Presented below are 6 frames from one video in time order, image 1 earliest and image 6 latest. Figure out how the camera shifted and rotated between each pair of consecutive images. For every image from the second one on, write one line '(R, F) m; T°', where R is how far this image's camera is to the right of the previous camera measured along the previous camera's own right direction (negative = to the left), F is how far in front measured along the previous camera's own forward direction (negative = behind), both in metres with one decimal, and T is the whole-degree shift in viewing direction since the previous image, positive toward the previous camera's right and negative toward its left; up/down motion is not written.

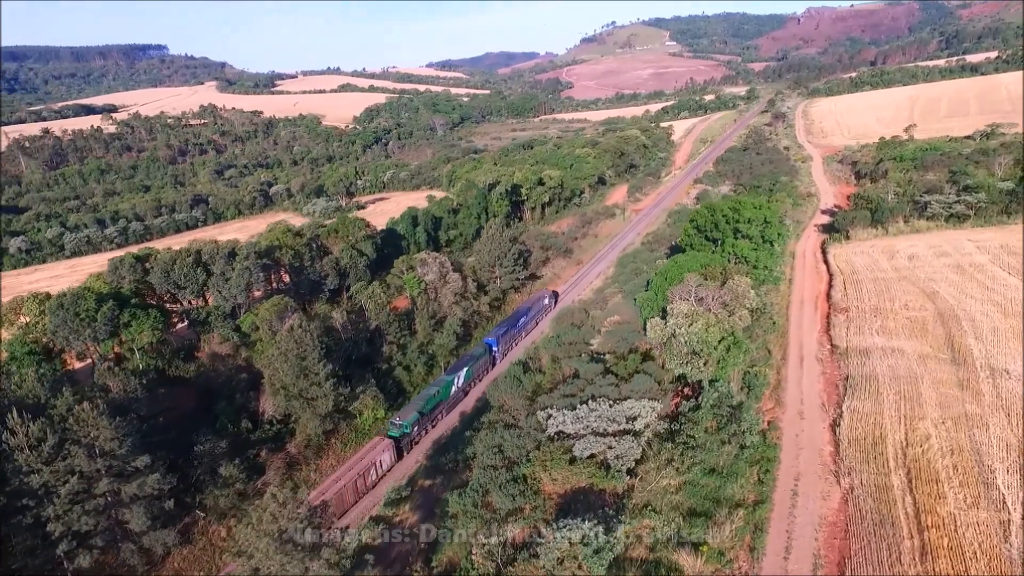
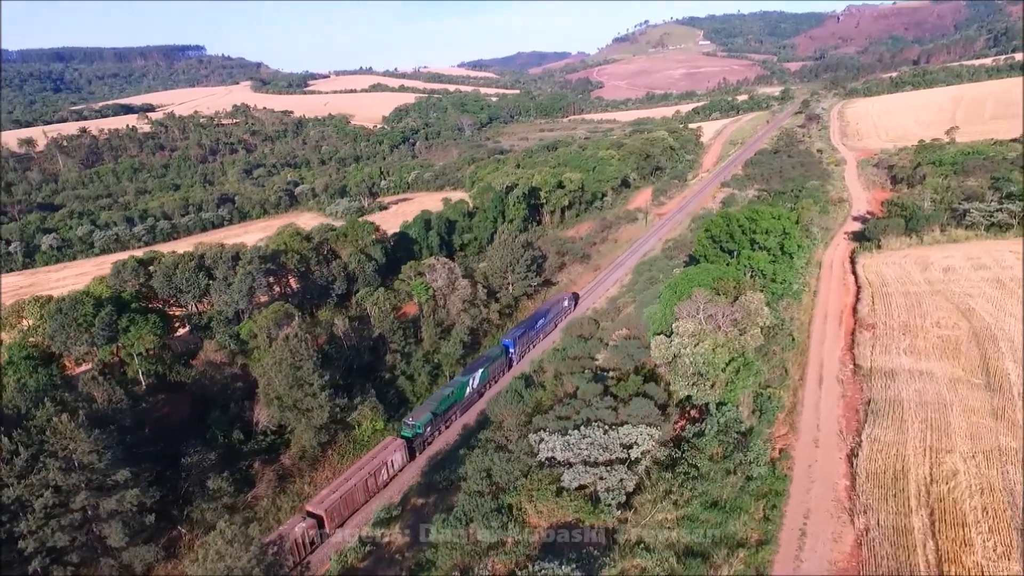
(+1.2, +1.2) m; -3°
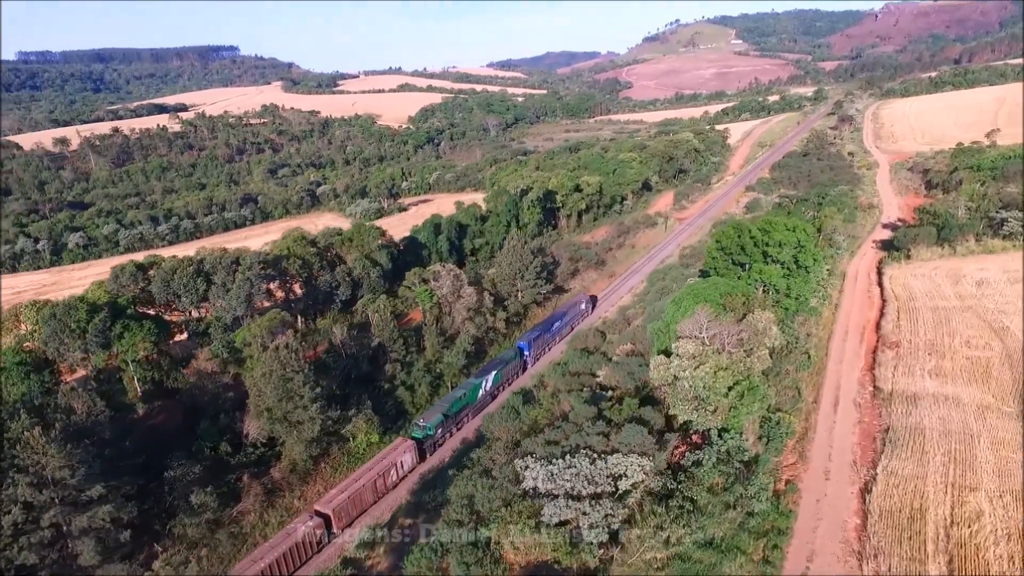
(+1.2, +1.2) m; -2°
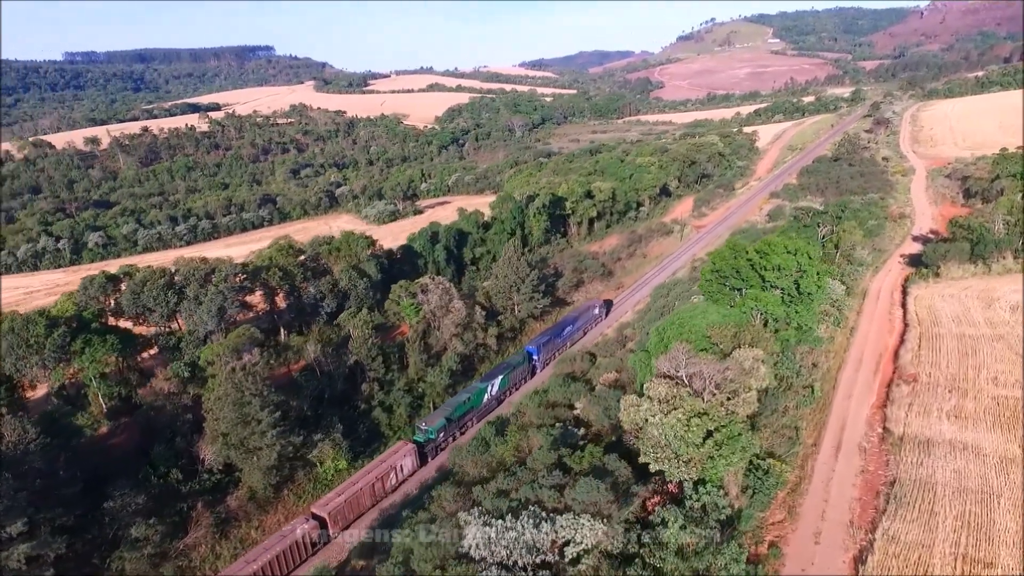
(+2.3, +2.1) m; -3°
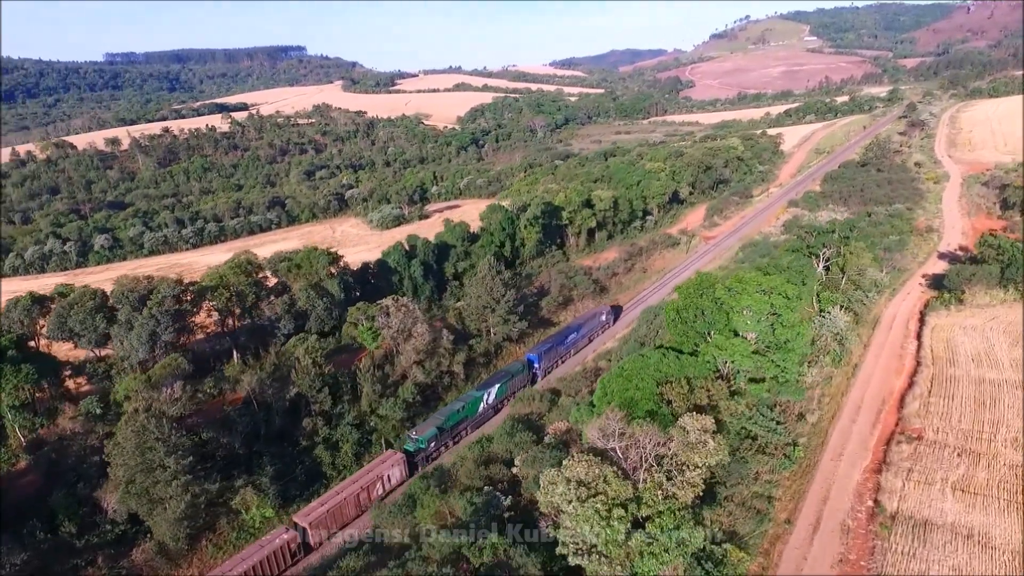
(+3.3, +3.2) m; -3°
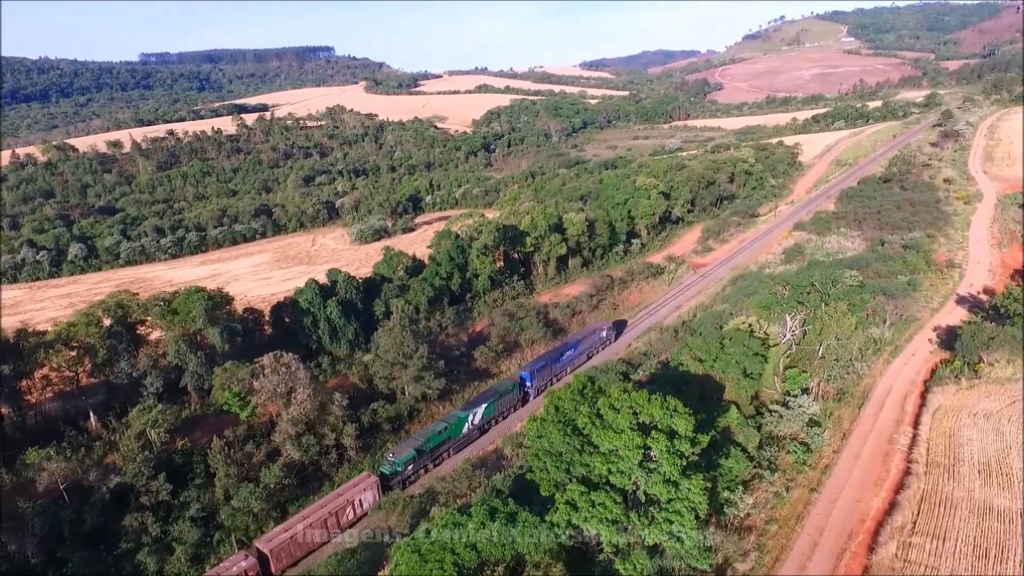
(+5.8, +6.2) m; -3°
